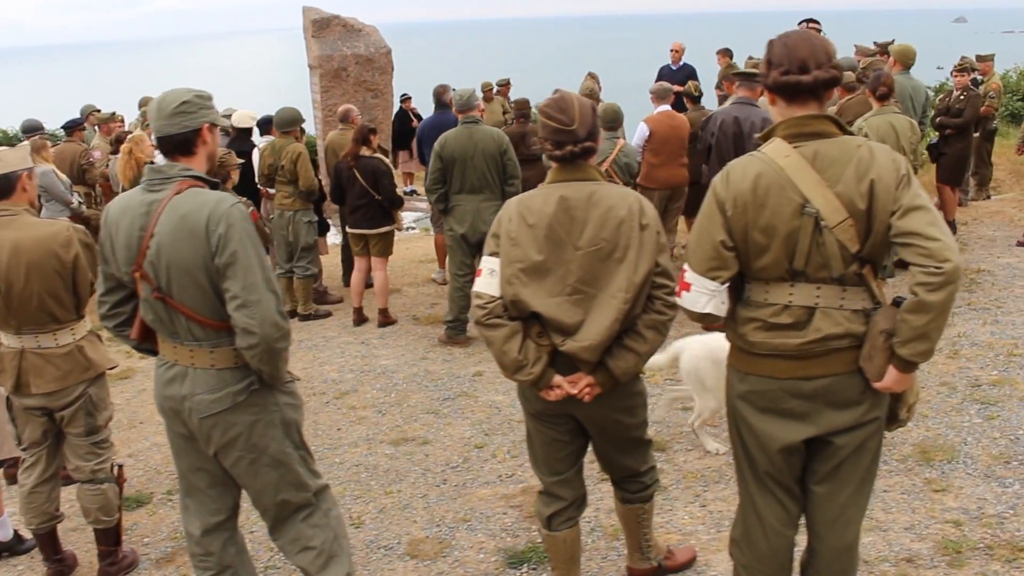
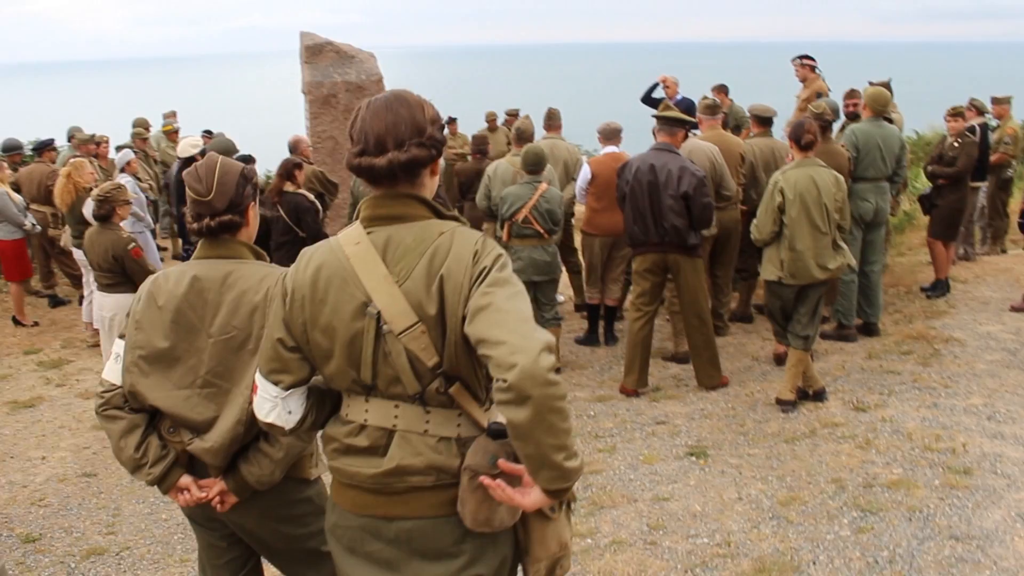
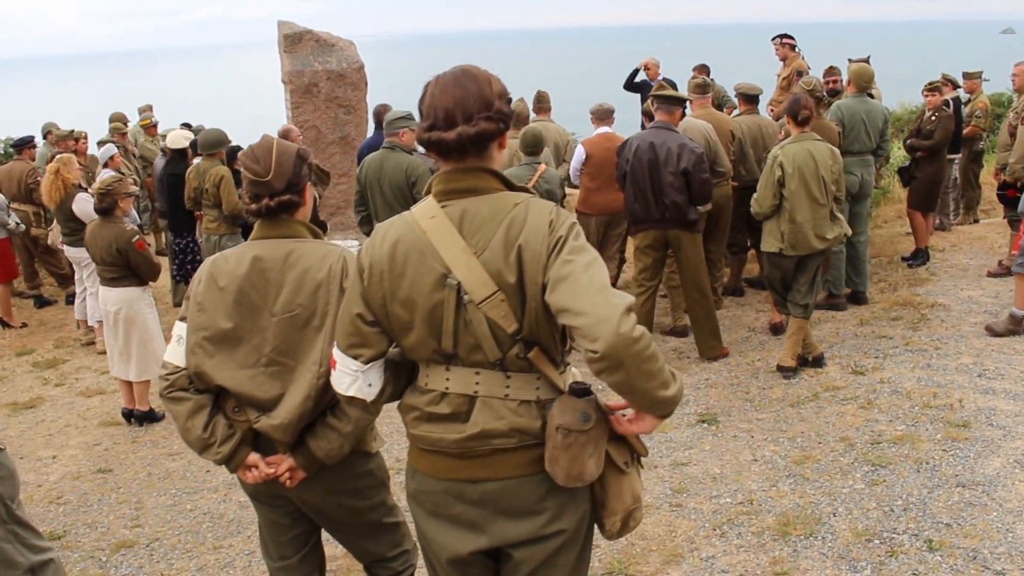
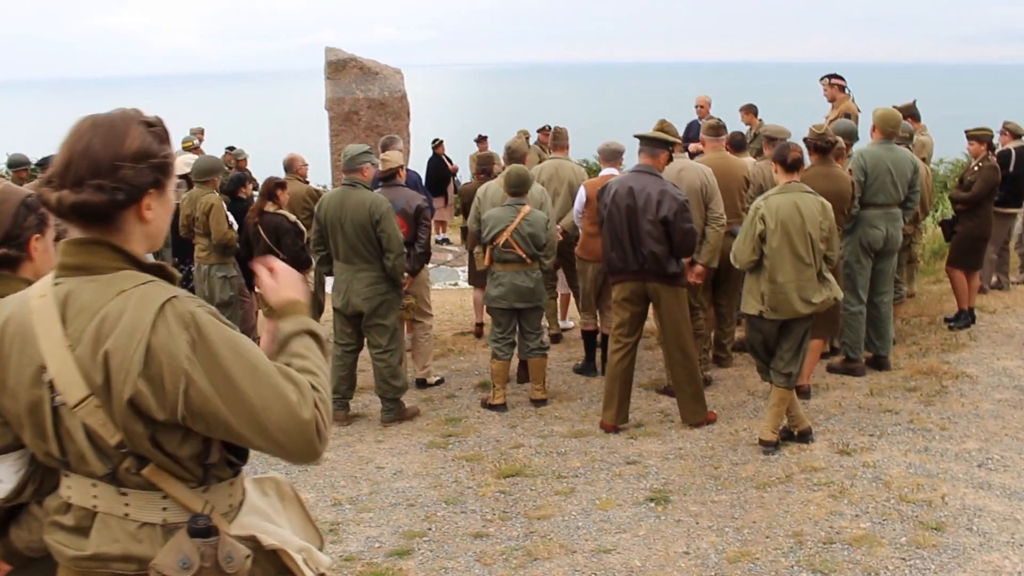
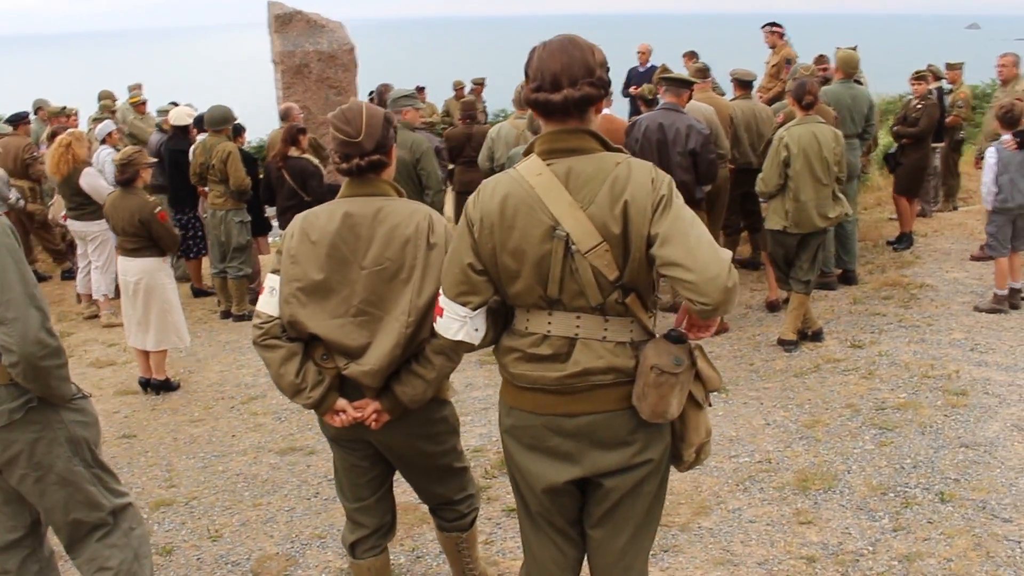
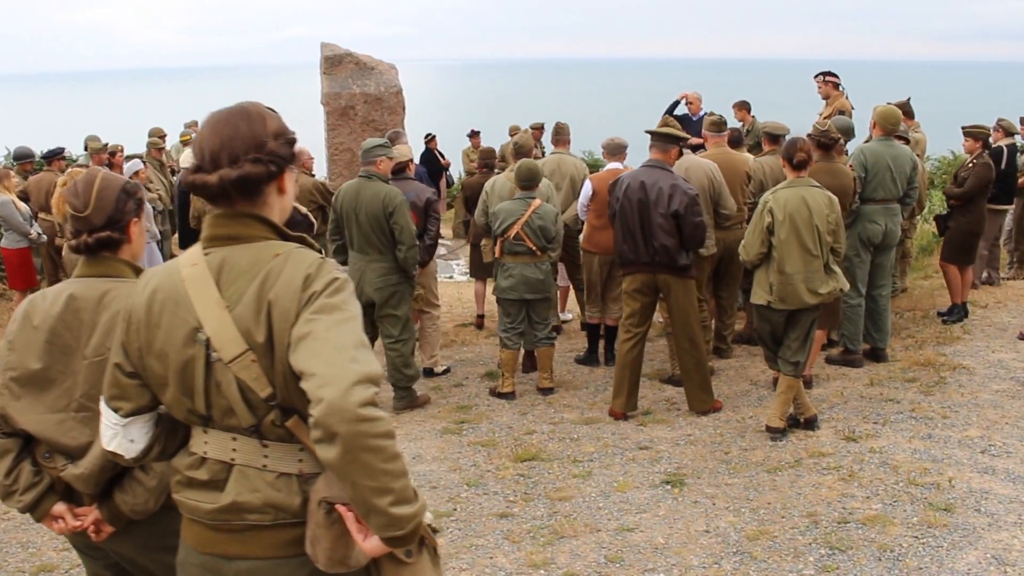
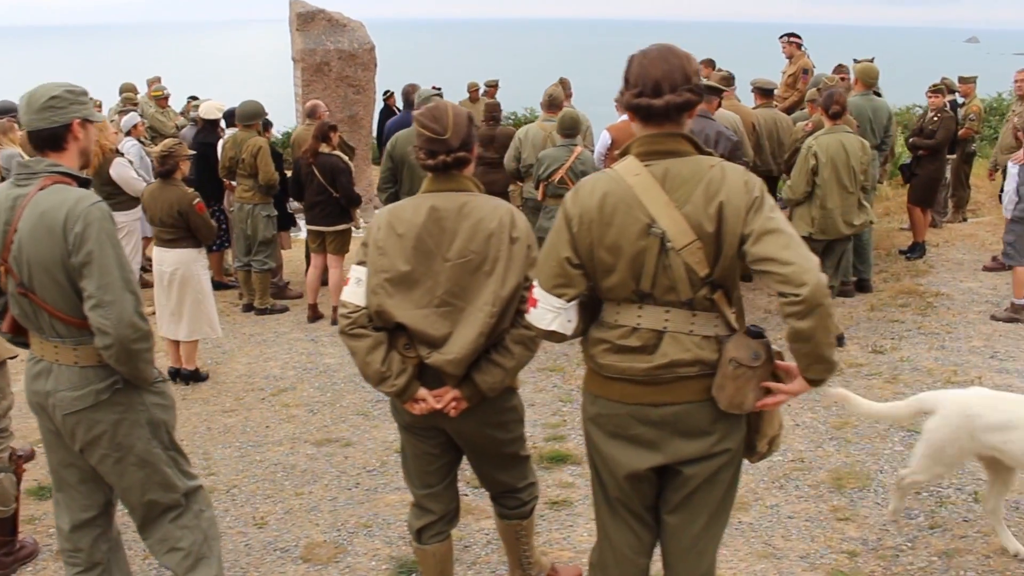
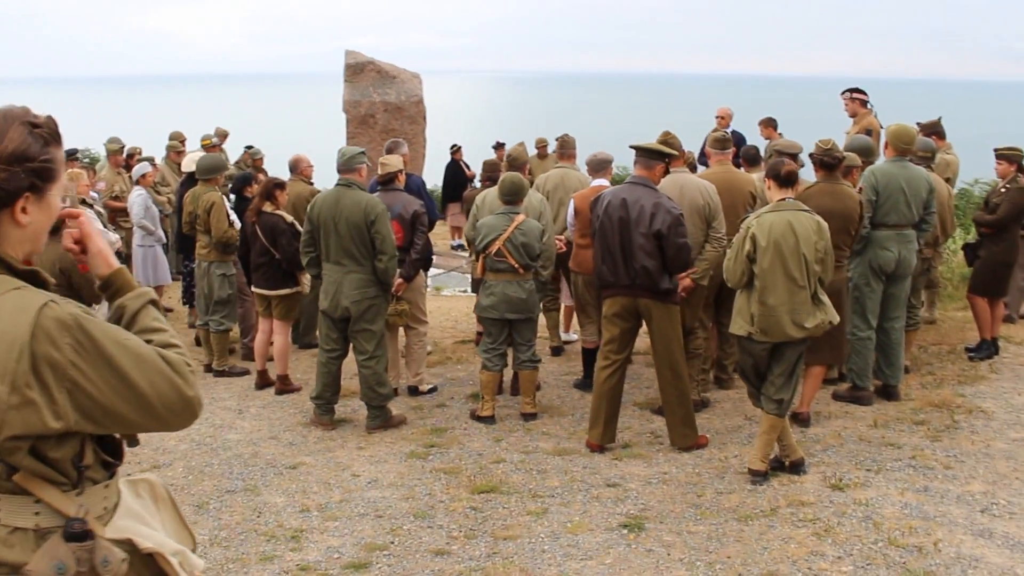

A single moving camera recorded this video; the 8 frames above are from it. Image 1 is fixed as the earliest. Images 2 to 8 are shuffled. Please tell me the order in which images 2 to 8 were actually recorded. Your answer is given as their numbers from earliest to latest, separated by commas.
7, 5, 3, 2, 6, 4, 8
